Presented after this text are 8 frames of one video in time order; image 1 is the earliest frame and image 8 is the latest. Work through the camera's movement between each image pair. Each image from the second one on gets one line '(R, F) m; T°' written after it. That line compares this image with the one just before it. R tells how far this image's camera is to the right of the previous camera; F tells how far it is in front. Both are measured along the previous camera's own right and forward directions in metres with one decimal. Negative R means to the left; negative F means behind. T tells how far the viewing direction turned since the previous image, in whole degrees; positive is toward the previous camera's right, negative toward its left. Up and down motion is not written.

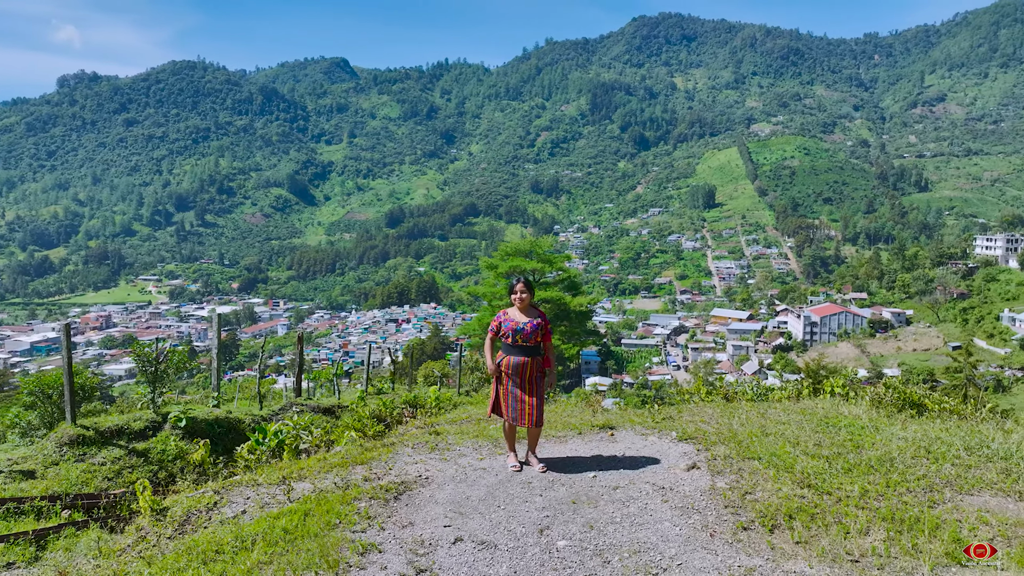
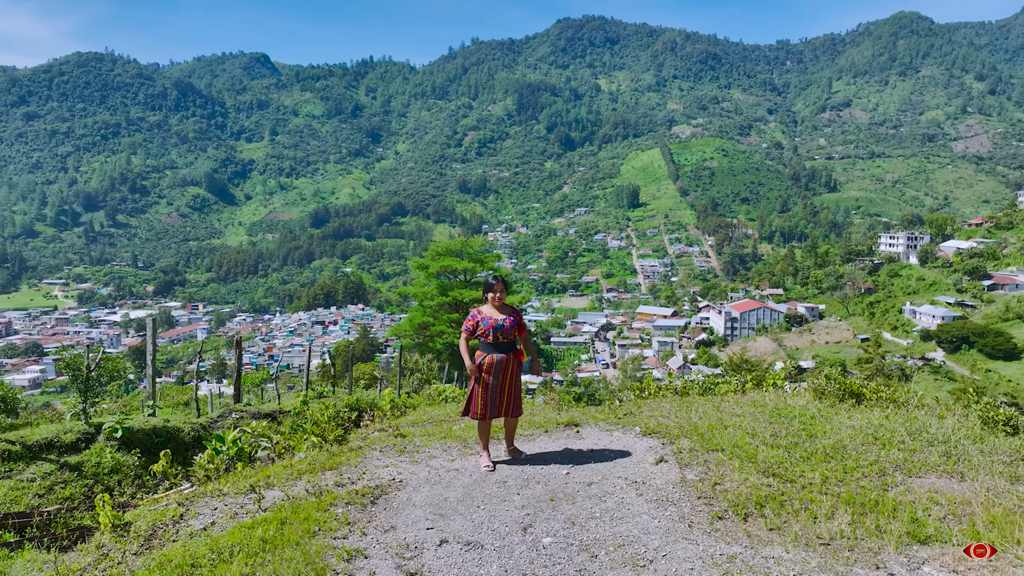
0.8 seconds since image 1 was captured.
(-0.3, 0.0) m; +6°
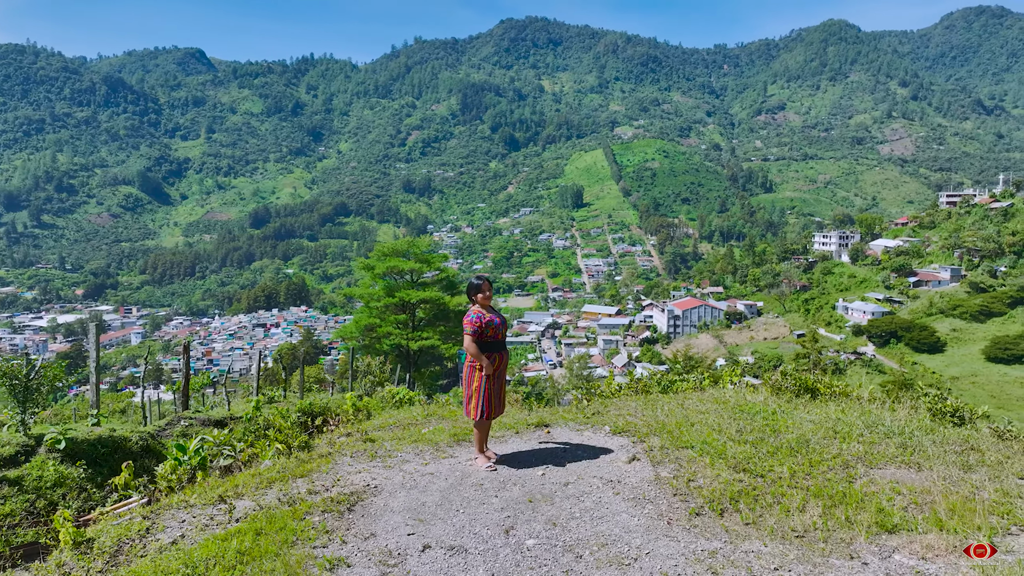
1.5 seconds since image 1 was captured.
(-0.2, 0.0) m; +4°
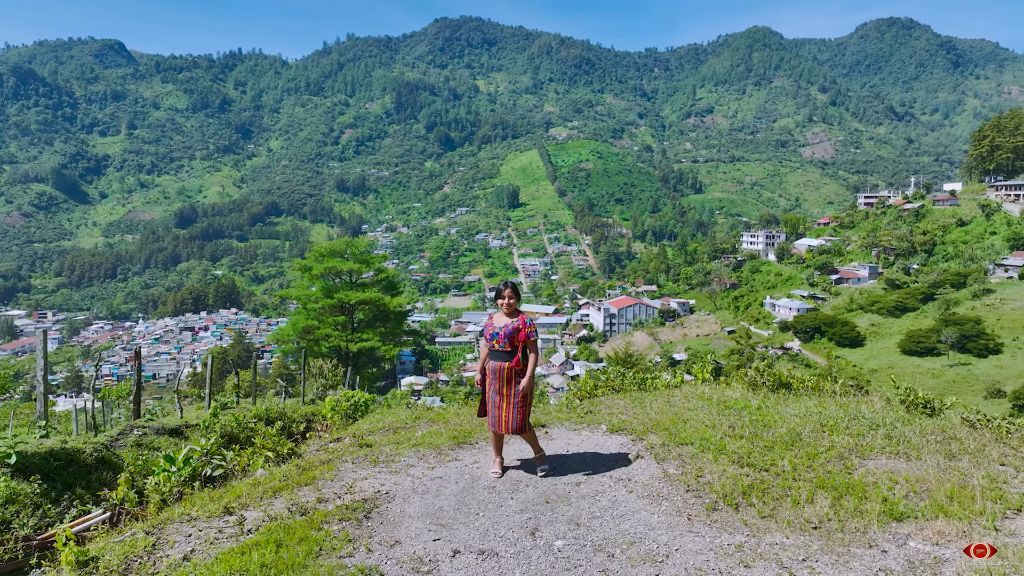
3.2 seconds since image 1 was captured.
(-0.4, 0.0) m; +5°
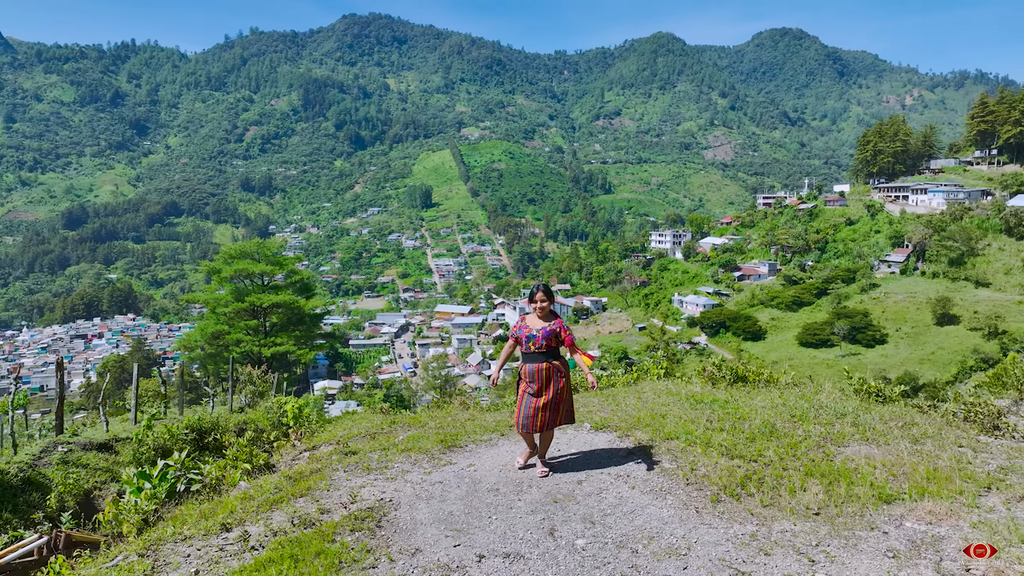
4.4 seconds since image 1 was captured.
(-0.5, 0.0) m; +7°
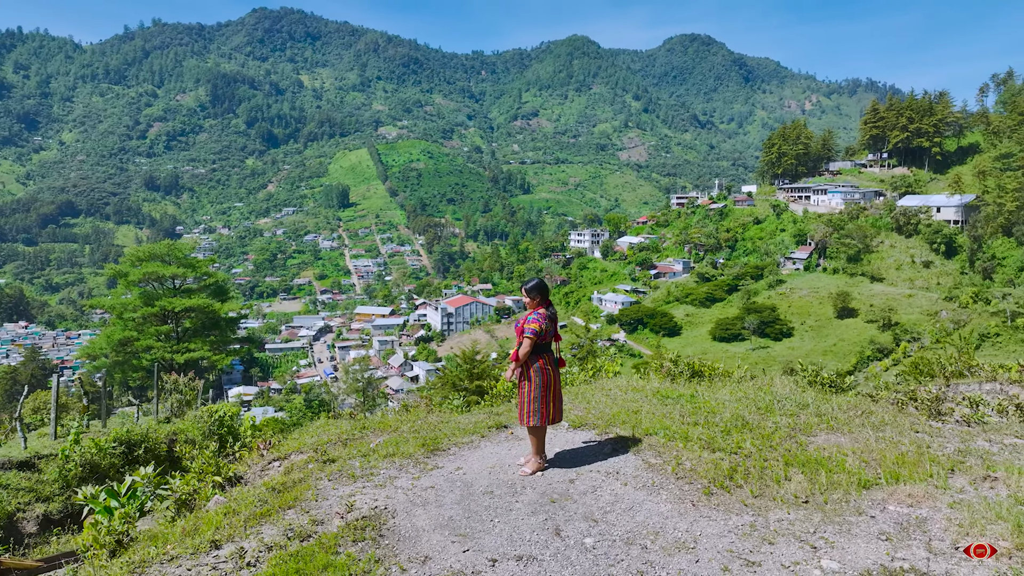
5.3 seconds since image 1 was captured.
(-0.4, +0.1) m; +6°
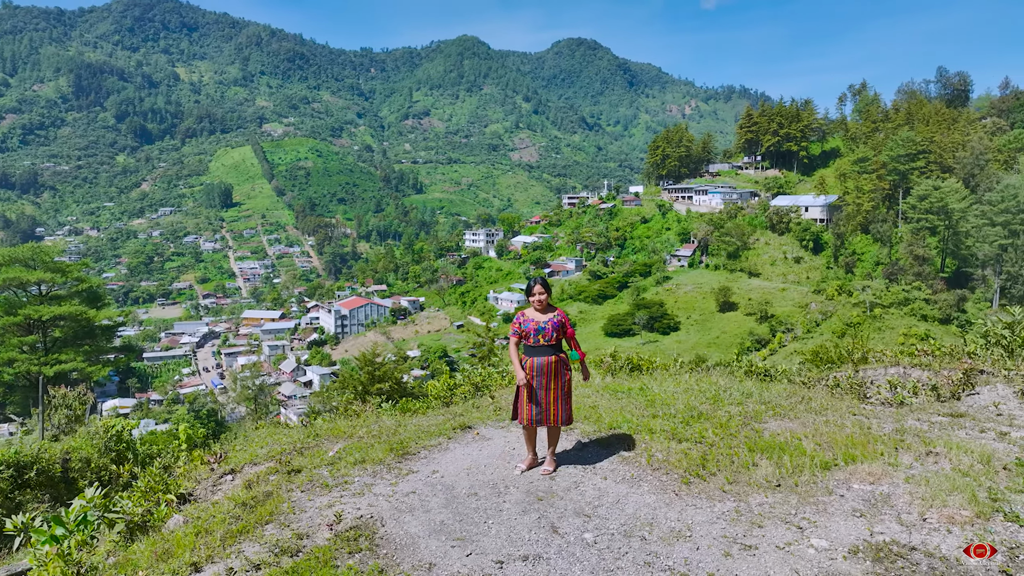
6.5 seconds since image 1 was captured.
(-0.5, +0.1) m; +8°
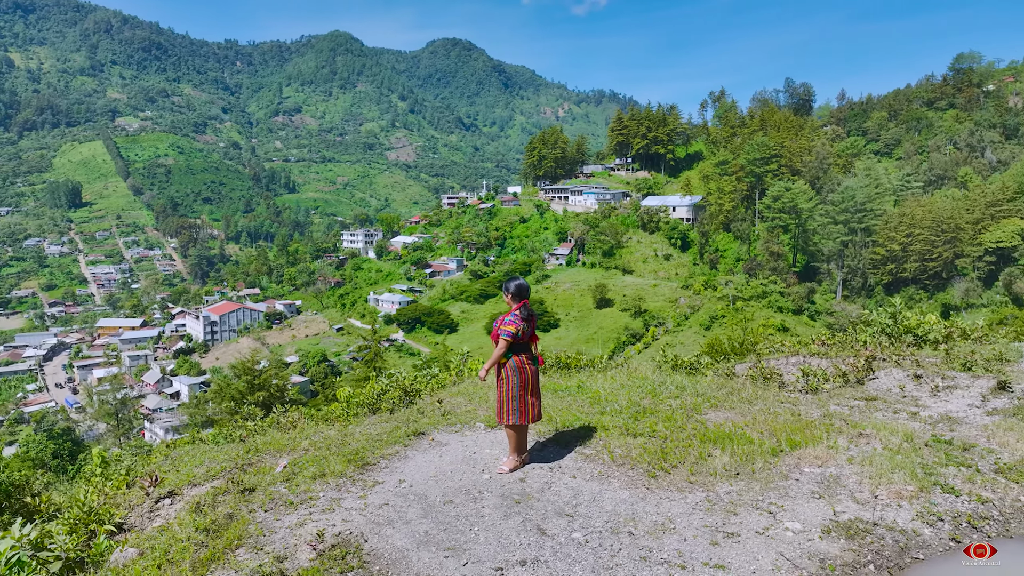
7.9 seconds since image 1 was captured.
(-0.5, +0.1) m; +10°
